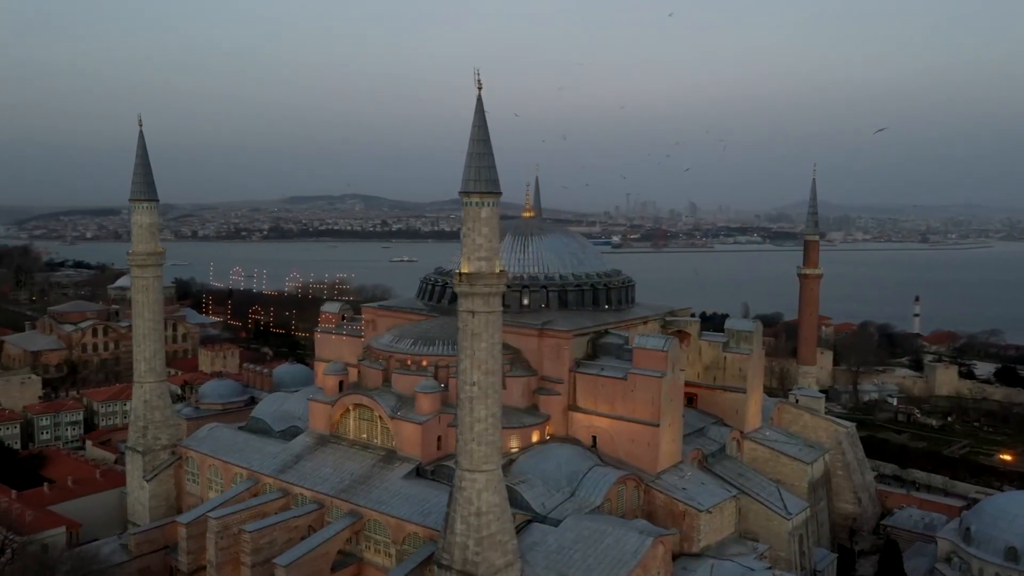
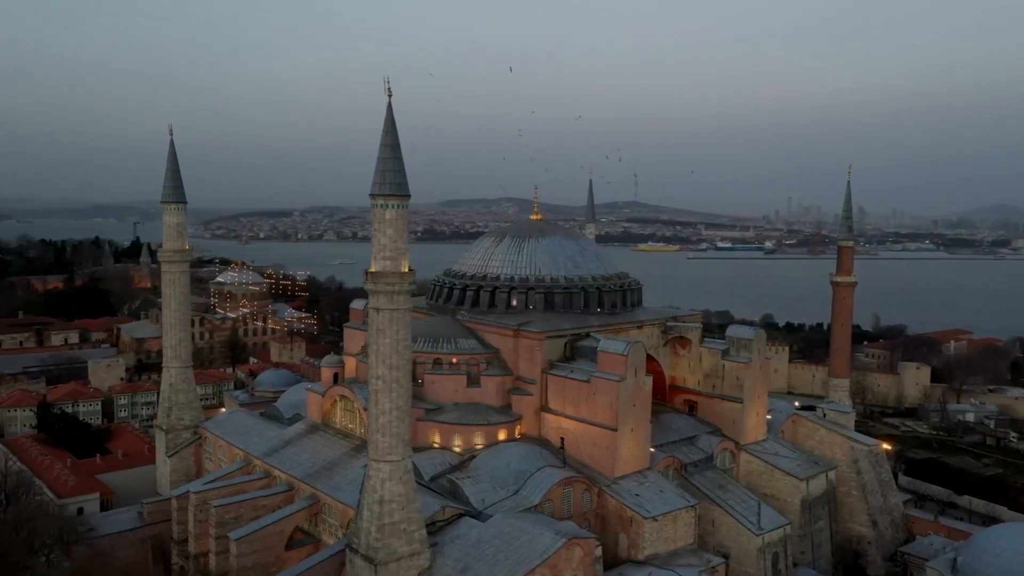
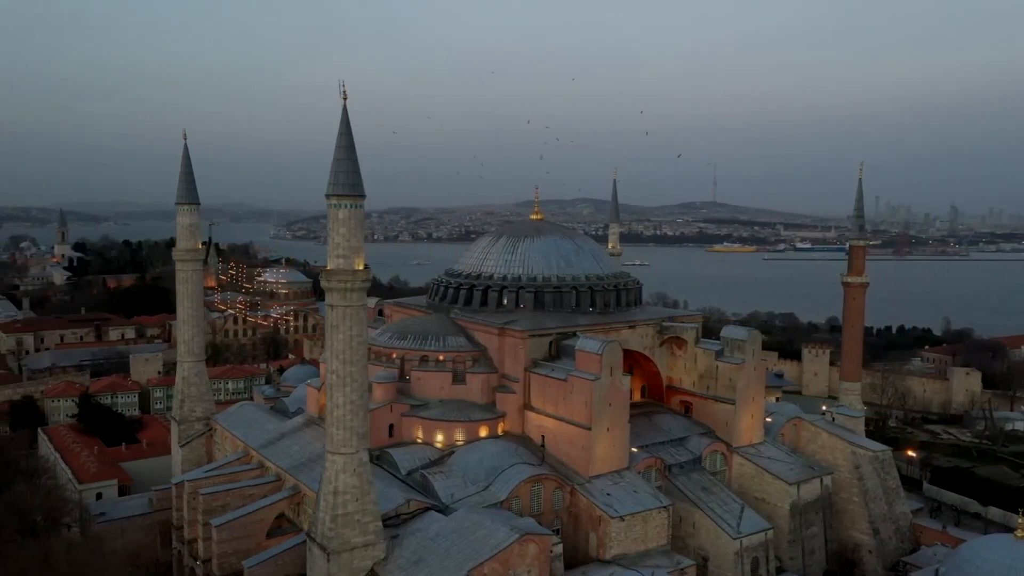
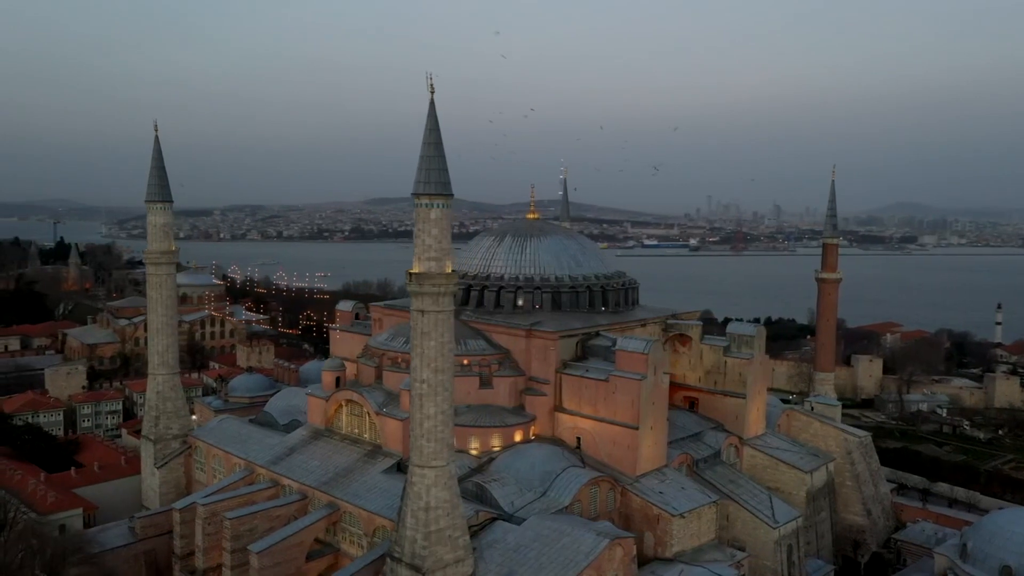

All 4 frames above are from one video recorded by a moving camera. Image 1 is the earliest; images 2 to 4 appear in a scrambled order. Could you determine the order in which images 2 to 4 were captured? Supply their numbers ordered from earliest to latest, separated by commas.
4, 2, 3
